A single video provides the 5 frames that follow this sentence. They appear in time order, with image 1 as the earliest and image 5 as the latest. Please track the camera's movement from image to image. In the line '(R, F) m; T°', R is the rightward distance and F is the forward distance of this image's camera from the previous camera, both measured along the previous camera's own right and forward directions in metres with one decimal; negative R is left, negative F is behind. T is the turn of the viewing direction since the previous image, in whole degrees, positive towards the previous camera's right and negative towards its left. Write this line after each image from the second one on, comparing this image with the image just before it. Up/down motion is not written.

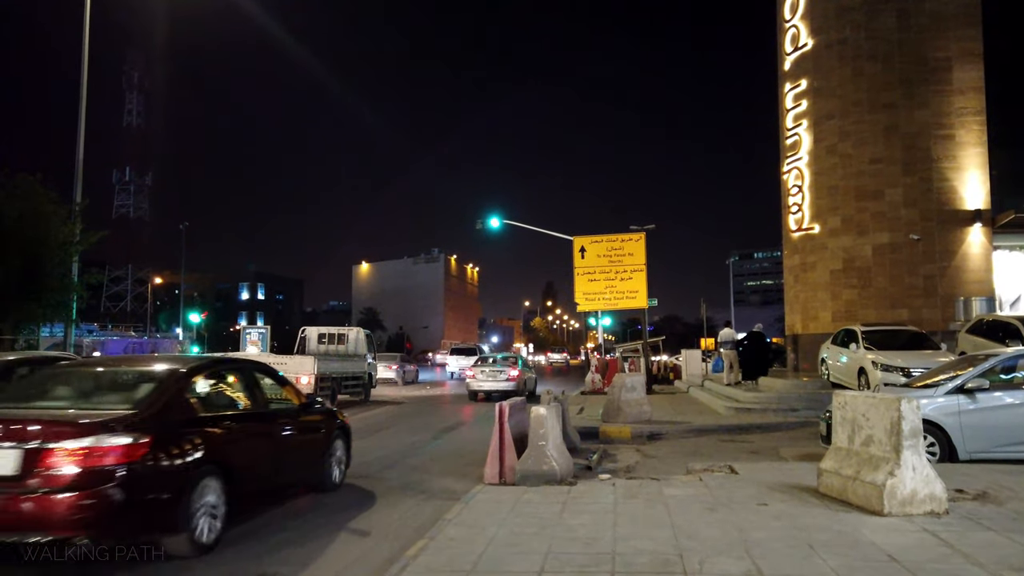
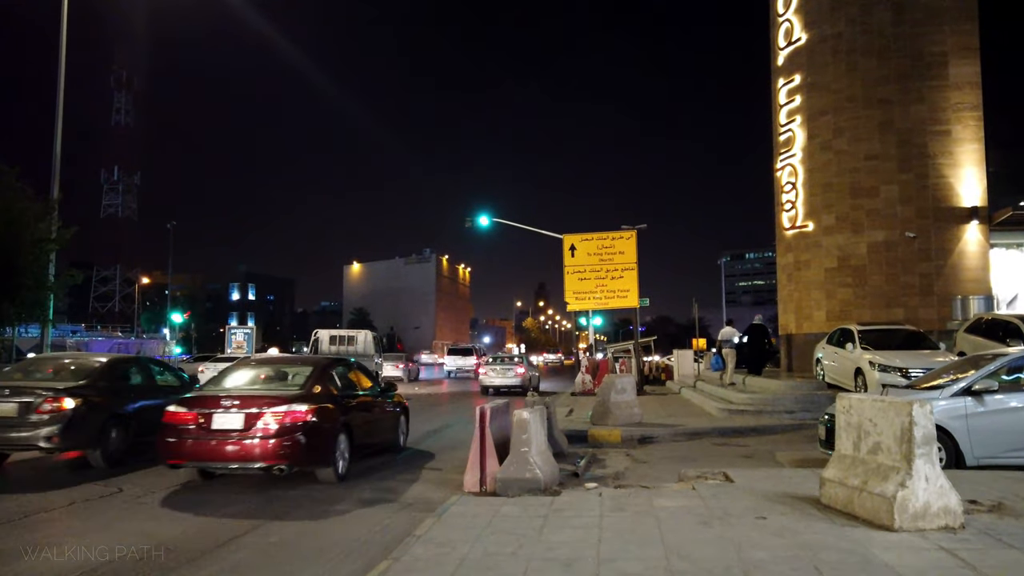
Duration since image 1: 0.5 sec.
(+0.1, +0.5) m; +1°
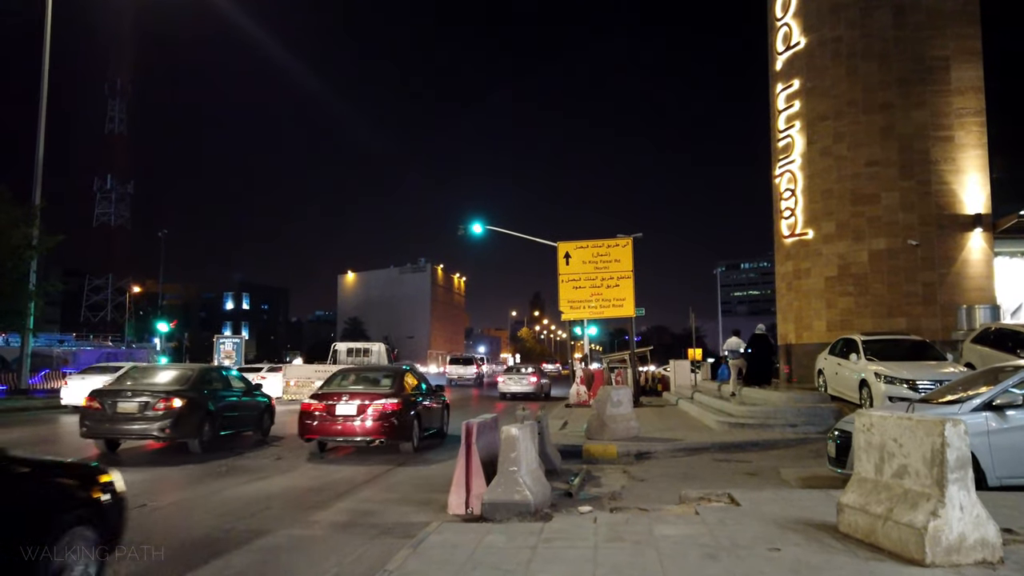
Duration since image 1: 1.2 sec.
(+0.1, +0.6) m; 0°
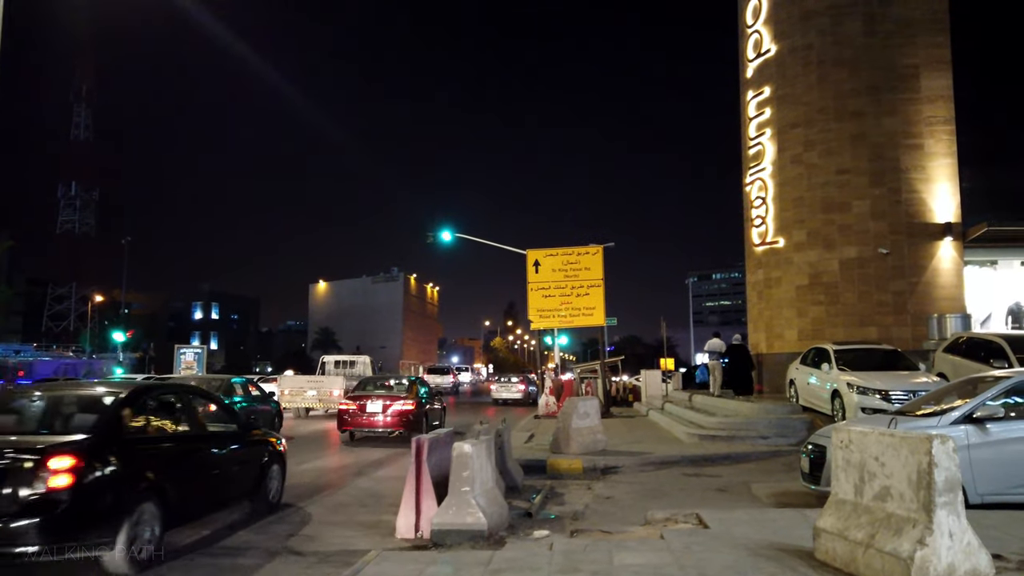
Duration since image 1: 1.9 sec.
(+0.2, +0.5) m; +2°
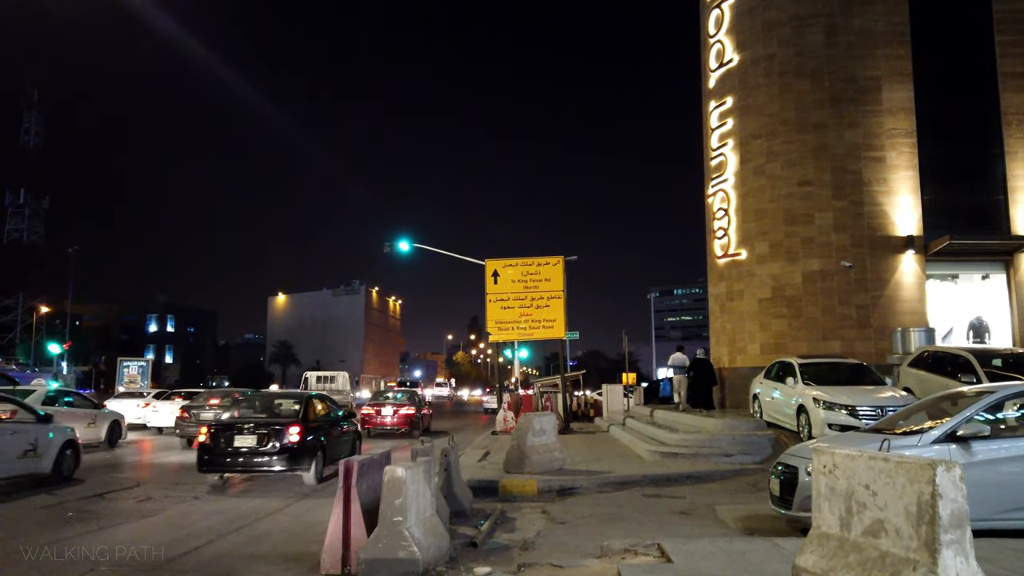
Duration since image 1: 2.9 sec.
(+0.2, +0.8) m; +3°
